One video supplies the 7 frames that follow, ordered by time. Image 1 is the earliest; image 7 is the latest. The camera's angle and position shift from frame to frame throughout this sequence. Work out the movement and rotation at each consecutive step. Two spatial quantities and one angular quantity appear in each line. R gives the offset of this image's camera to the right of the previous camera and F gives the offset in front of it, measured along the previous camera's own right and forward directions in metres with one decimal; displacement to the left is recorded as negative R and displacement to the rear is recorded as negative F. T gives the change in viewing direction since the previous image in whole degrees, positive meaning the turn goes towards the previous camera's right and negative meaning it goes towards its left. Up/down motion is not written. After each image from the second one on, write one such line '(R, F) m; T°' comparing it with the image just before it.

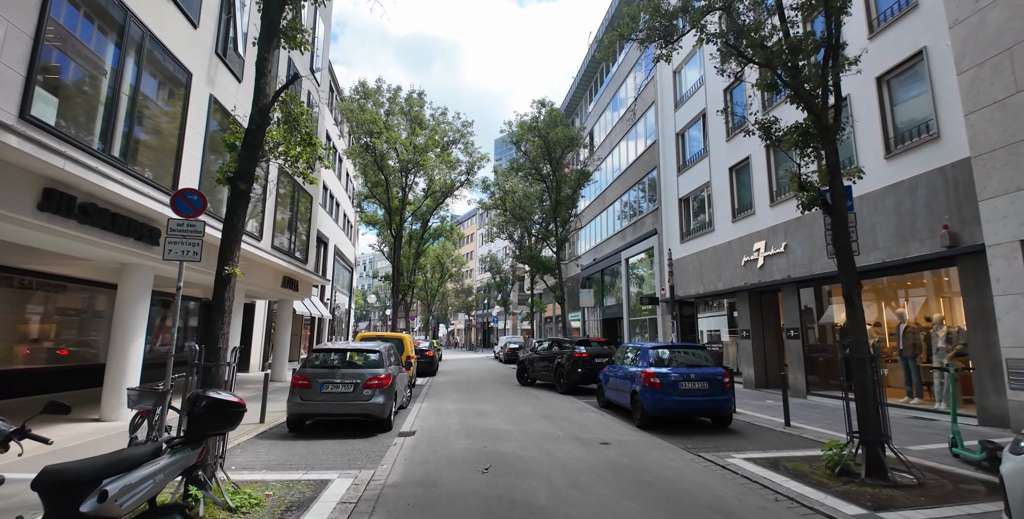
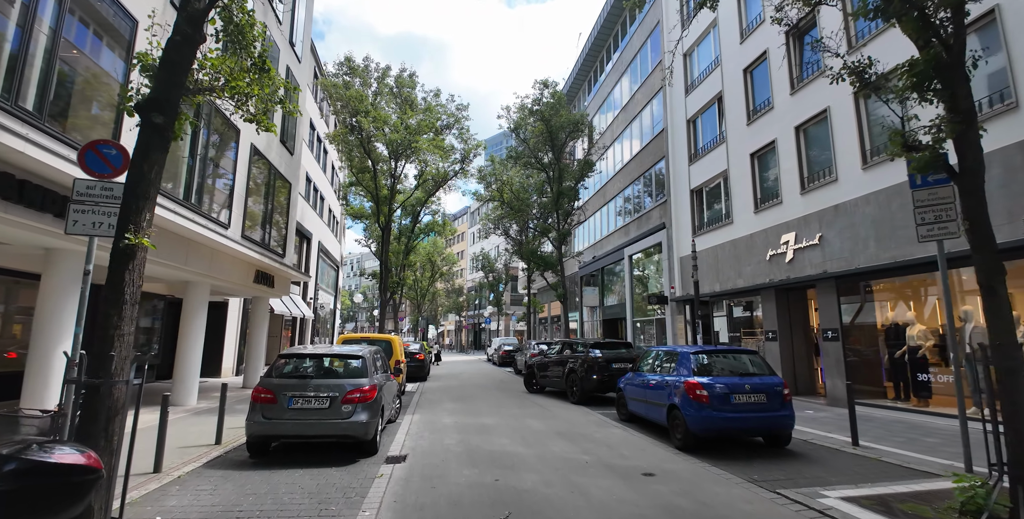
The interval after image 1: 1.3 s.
(-0.3, +1.6) m; +1°
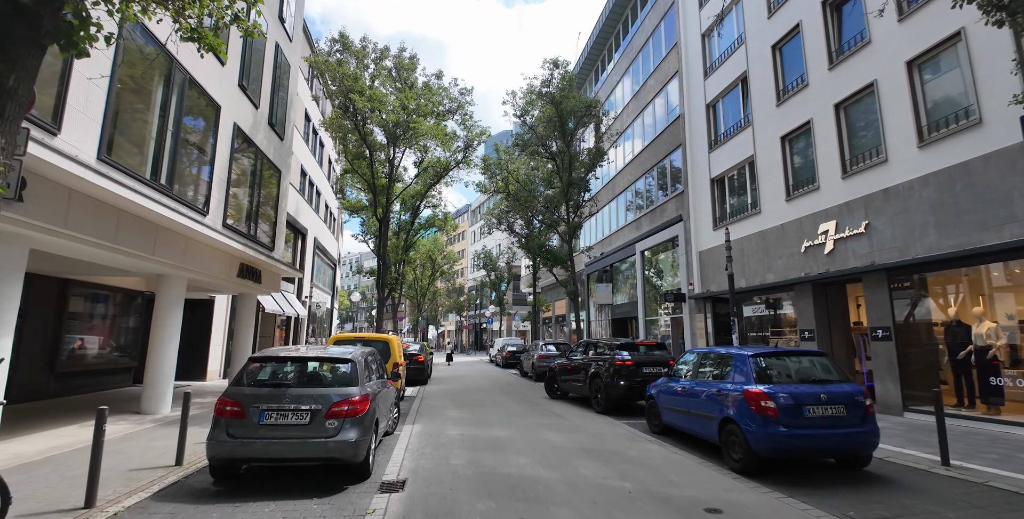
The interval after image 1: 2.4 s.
(-0.3, +1.2) m; 0°
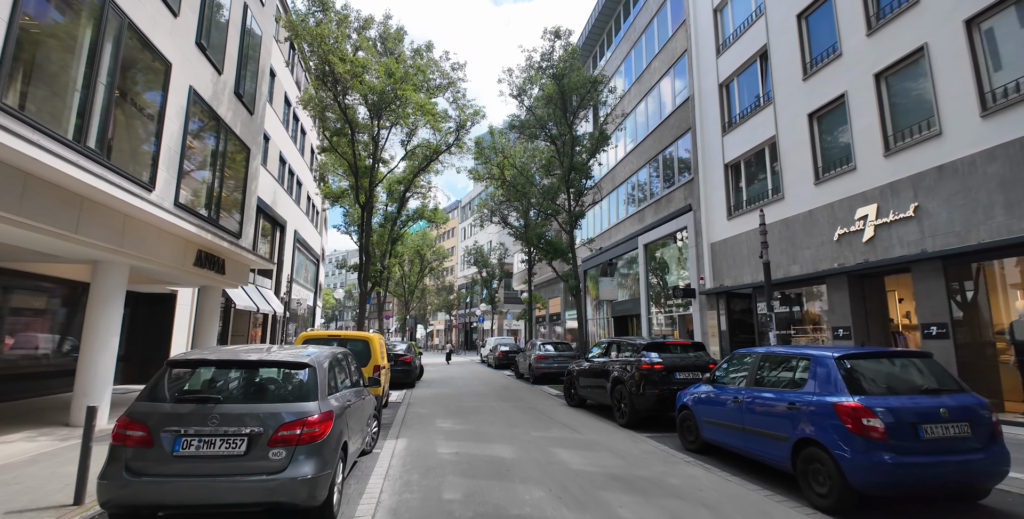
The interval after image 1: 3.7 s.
(-0.2, +1.5) m; +1°
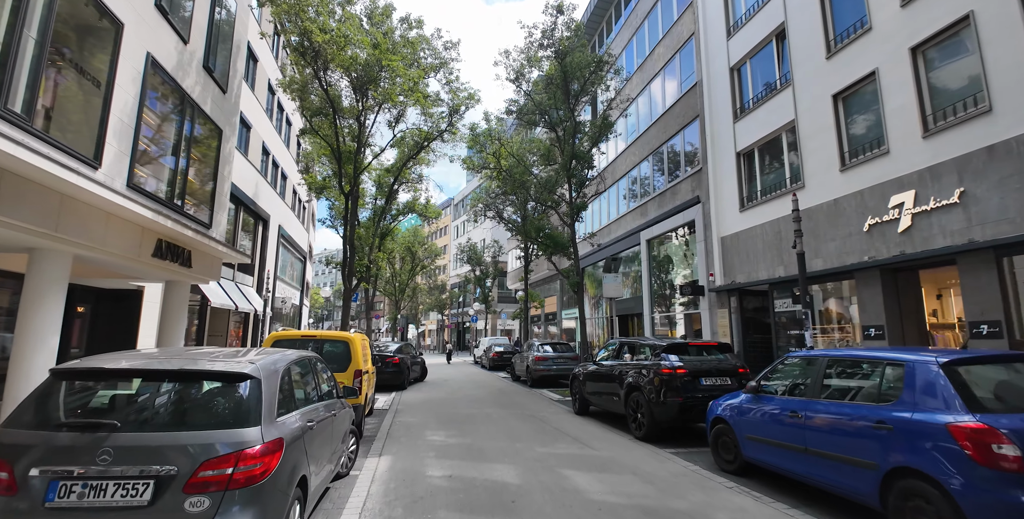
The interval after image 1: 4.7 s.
(-0.1, +1.1) m; +1°
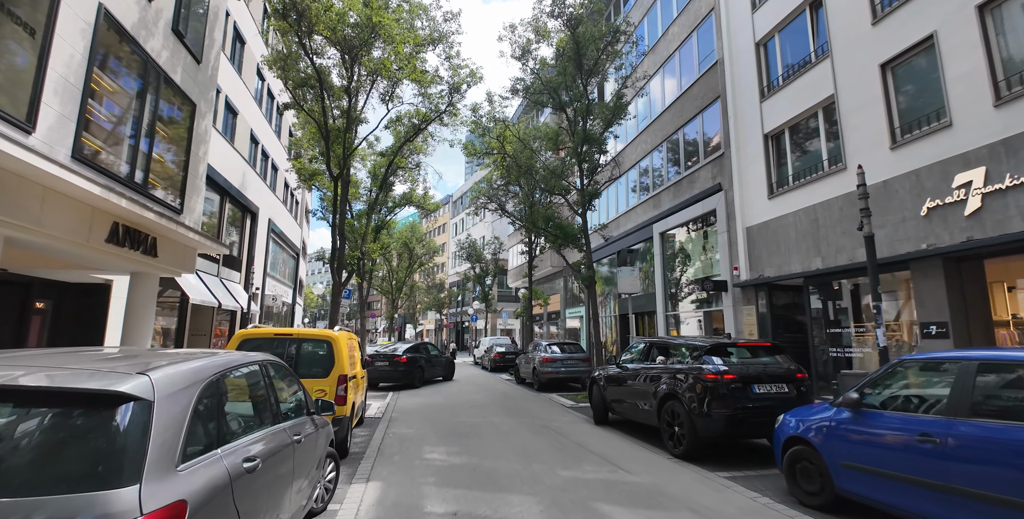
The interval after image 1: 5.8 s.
(-0.2, +1.2) m; 0°
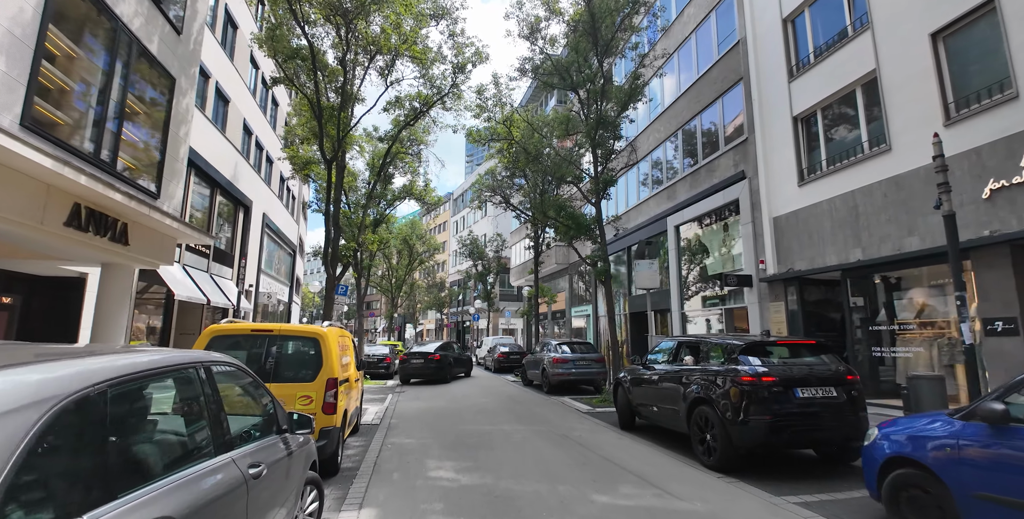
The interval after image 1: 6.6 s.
(-0.2, +1.0) m; 0°
